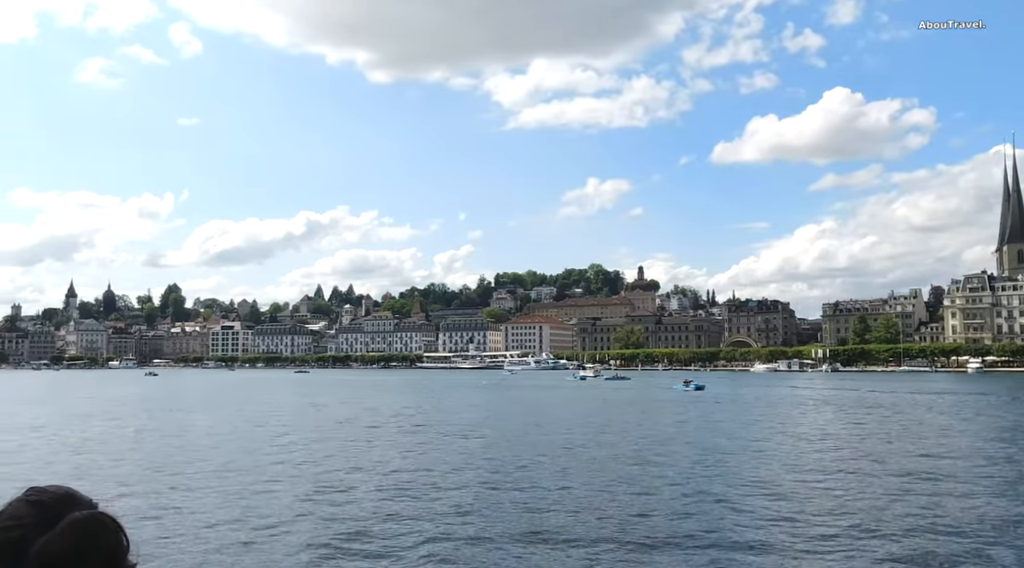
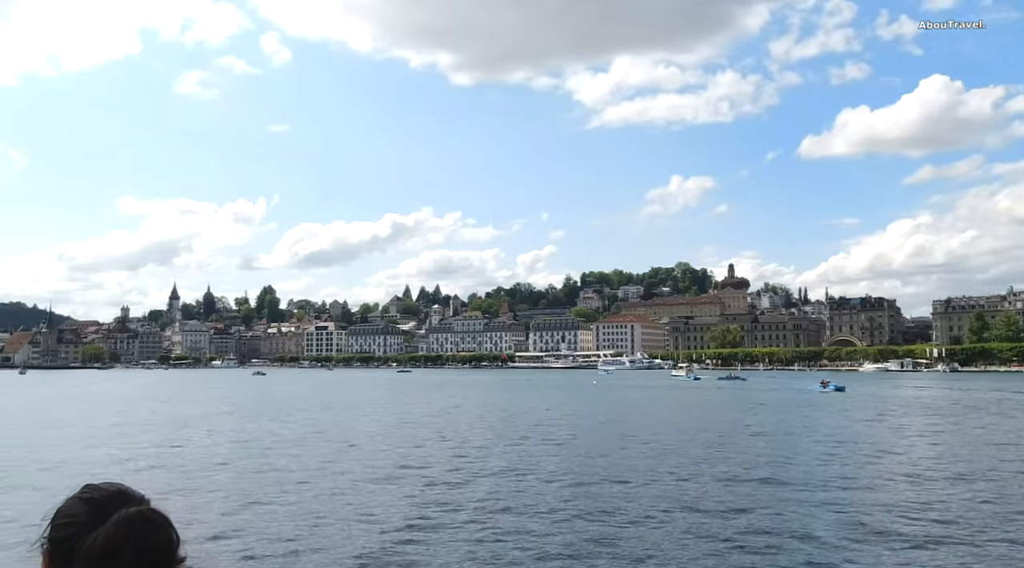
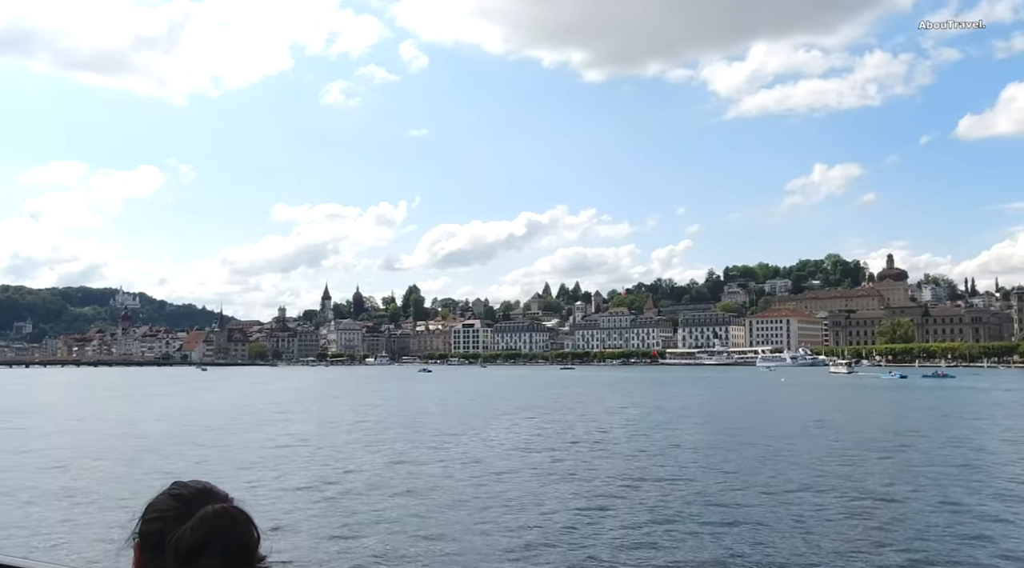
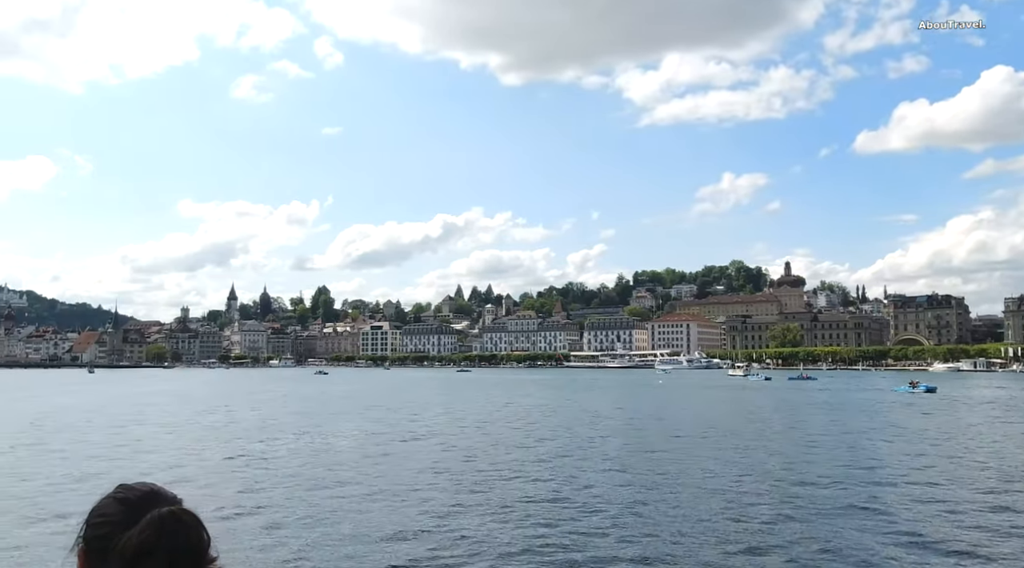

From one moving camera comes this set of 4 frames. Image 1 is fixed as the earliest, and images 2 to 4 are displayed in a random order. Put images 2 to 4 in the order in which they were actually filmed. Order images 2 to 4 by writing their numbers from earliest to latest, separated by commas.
2, 4, 3
